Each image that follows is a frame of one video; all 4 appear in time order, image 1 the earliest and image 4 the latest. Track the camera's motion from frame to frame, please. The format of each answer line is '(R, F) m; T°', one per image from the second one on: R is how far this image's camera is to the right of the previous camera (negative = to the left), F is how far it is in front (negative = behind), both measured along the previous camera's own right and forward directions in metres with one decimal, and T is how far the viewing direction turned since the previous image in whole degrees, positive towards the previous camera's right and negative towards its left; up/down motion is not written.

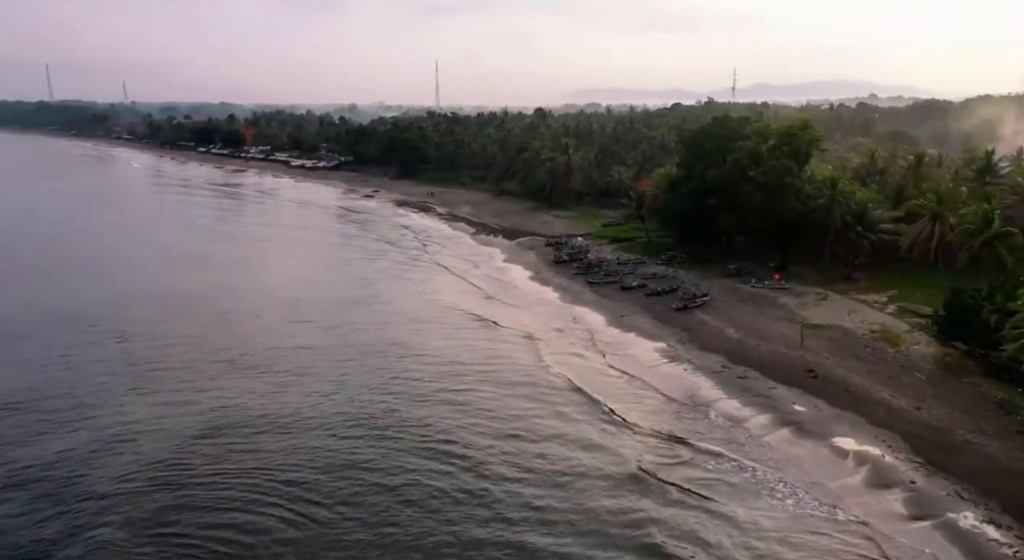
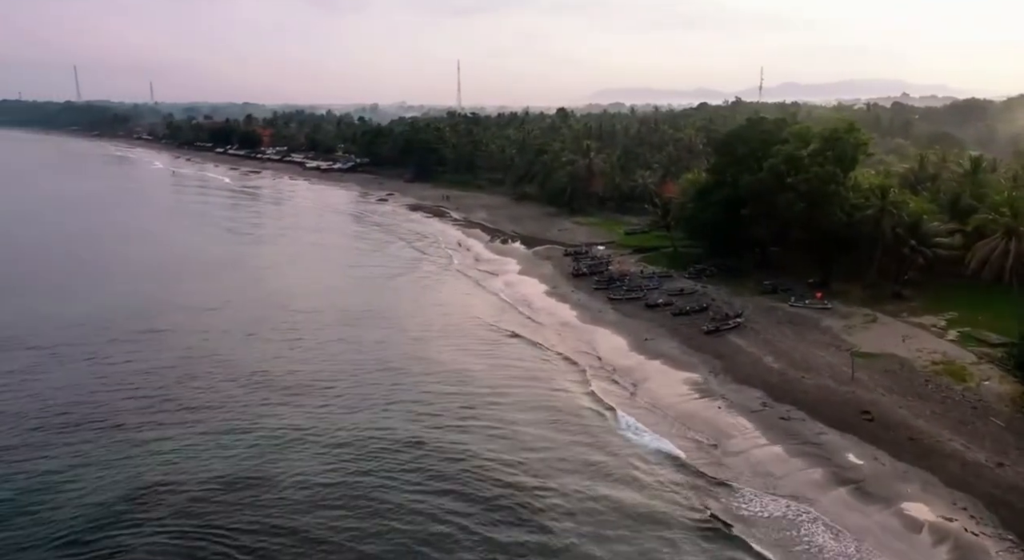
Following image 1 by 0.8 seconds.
(+0.5, +4.7) m; -1°
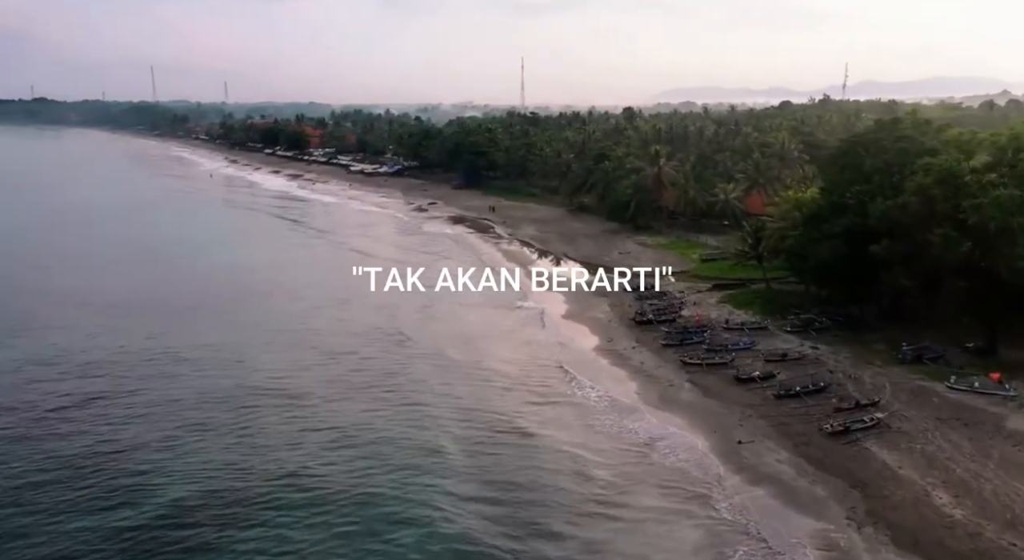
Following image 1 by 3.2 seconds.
(+1.0, +13.6) m; -4°
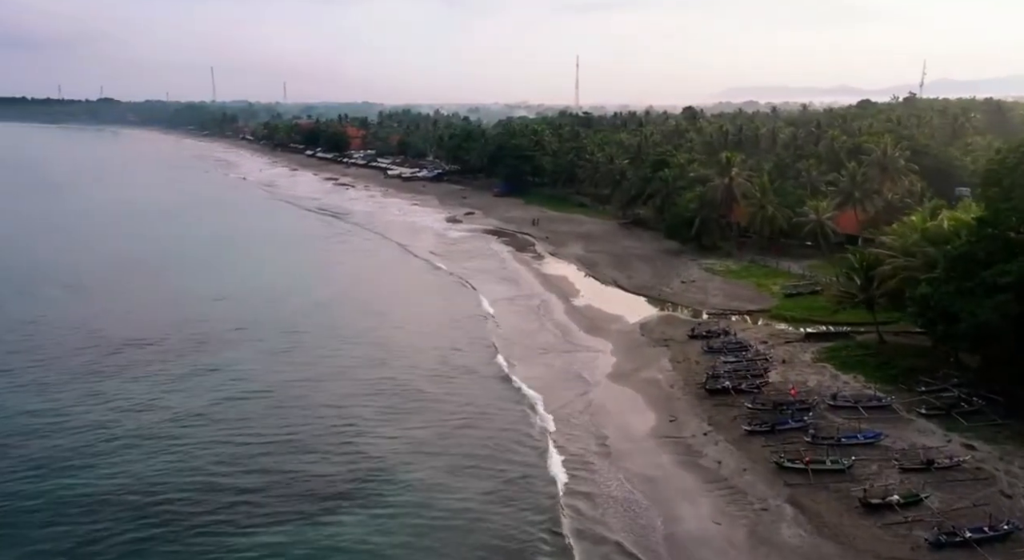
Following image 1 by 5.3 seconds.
(+0.8, +11.2) m; -3°
